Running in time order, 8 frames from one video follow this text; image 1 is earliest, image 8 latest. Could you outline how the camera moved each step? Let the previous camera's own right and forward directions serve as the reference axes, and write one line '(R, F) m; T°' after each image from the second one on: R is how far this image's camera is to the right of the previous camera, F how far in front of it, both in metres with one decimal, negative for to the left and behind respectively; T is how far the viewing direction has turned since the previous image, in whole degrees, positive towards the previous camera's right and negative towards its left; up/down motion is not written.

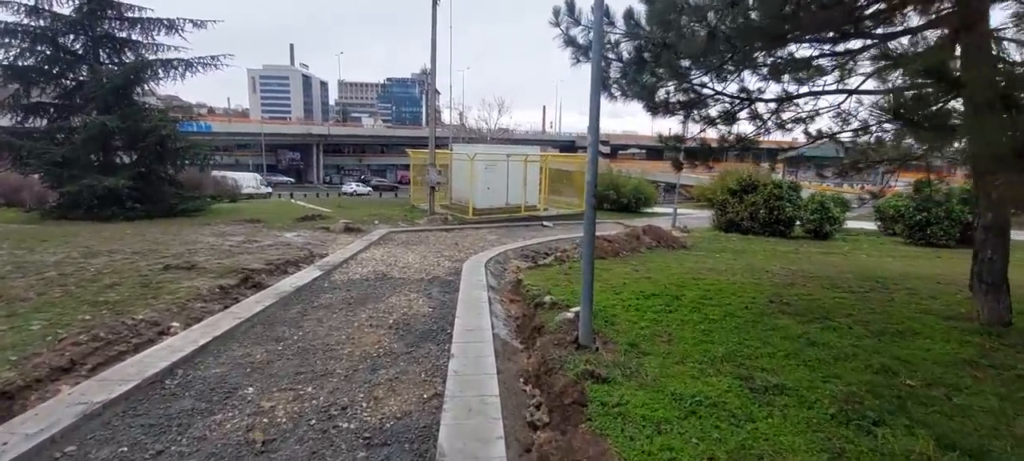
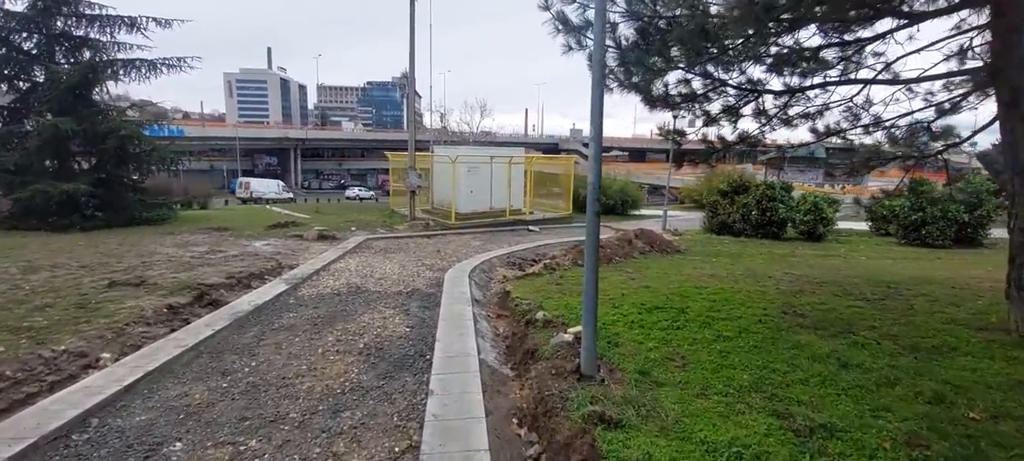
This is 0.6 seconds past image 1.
(0.0, +0.6) m; +2°
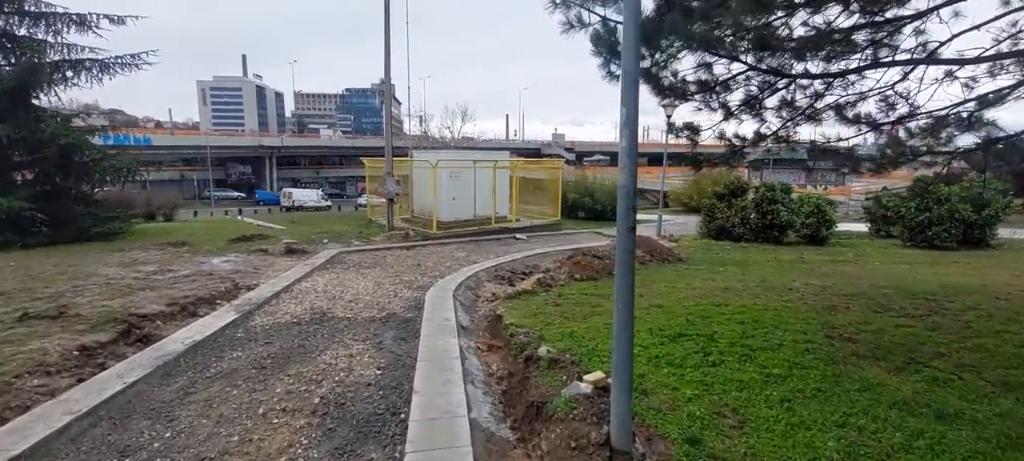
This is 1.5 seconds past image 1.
(-0.1, +0.9) m; +2°
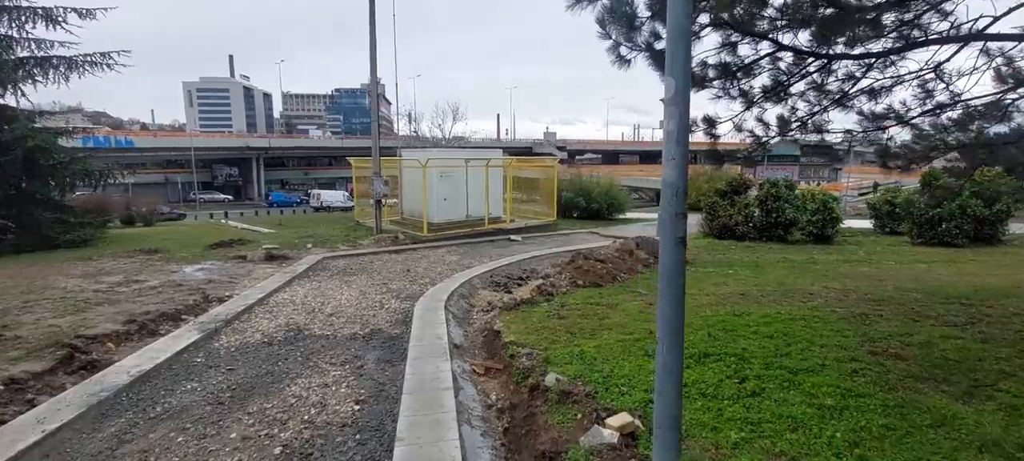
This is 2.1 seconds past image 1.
(-0.1, +0.6) m; +1°
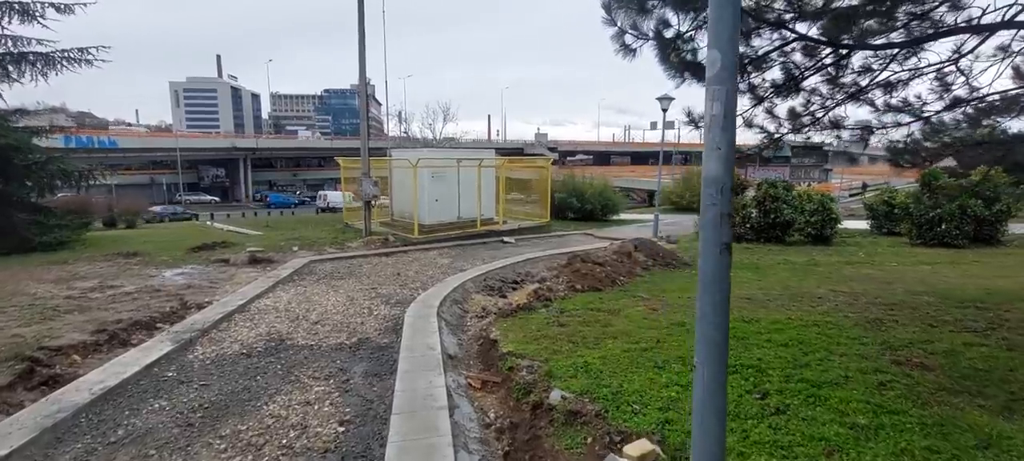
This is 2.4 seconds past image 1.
(-0.1, +0.3) m; +1°
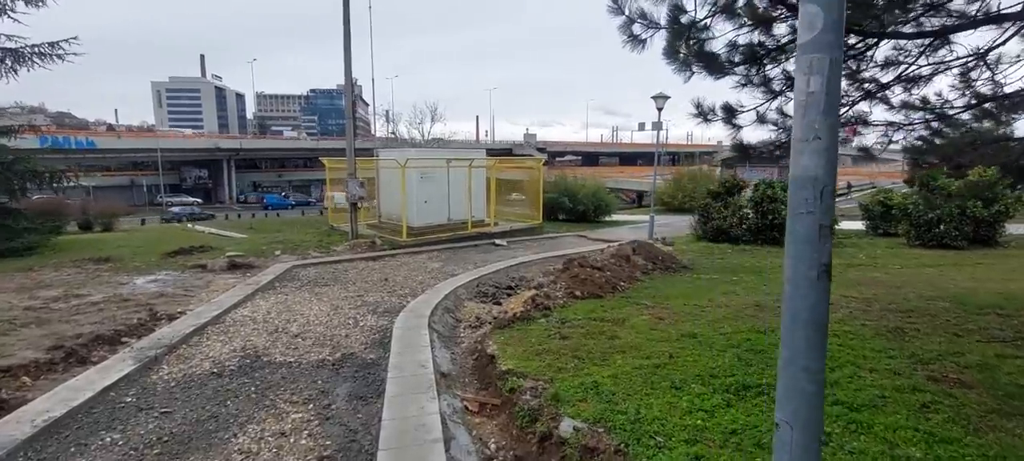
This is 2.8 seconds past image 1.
(-0.1, +0.4) m; +1°
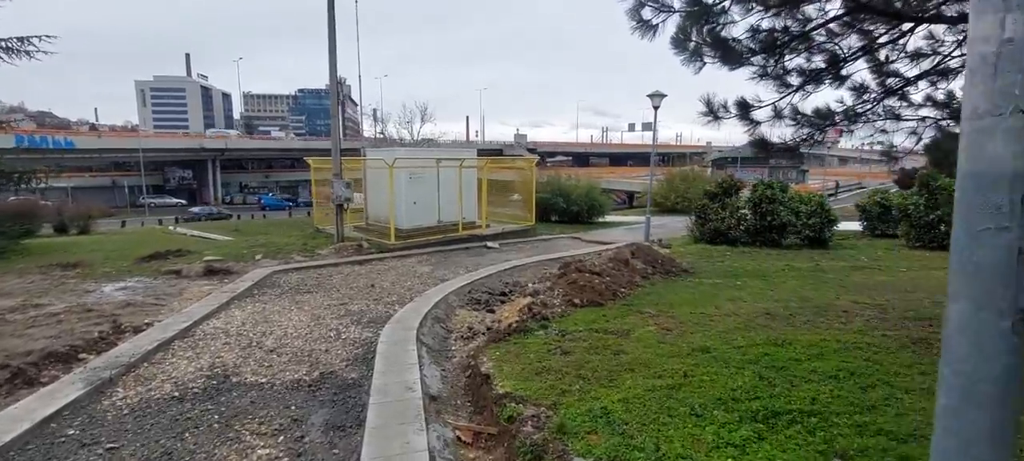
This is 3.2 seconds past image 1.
(0.0, +0.4) m; +1°
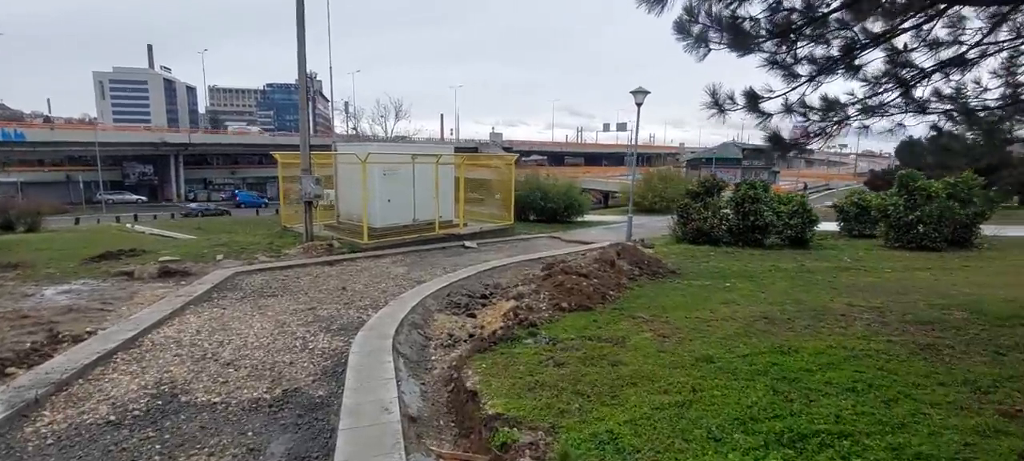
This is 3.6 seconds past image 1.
(-0.1, +0.4) m; +3°
